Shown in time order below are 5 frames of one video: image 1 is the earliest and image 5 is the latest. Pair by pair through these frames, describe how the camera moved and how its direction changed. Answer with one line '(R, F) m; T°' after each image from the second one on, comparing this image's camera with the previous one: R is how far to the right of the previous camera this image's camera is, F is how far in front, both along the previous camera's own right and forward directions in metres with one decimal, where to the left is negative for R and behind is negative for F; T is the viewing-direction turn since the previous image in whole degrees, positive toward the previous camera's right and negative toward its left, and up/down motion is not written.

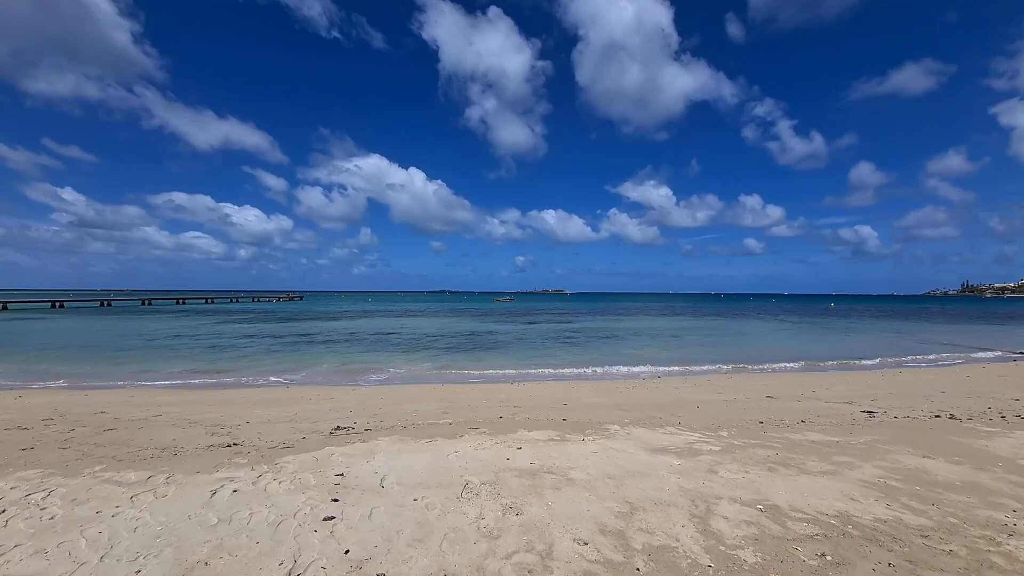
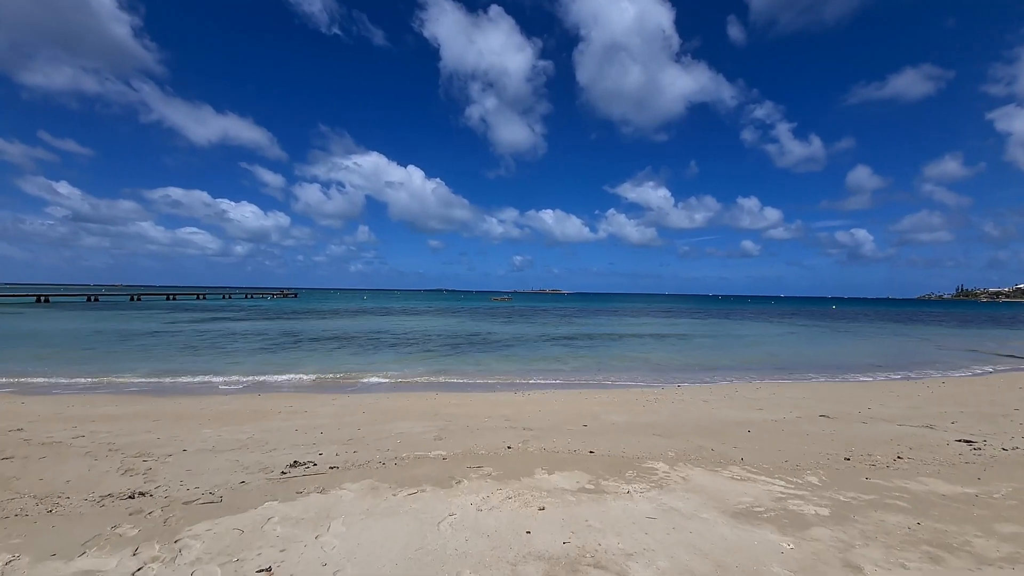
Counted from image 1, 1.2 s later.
(-0.3, +1.9) m; 0°
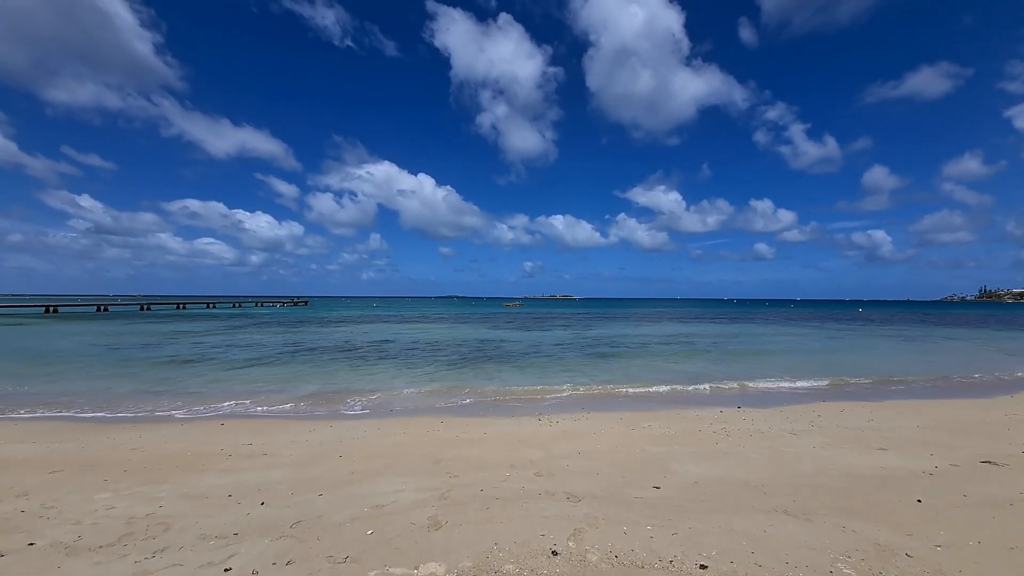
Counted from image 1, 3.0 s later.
(-0.3, +2.7) m; -2°
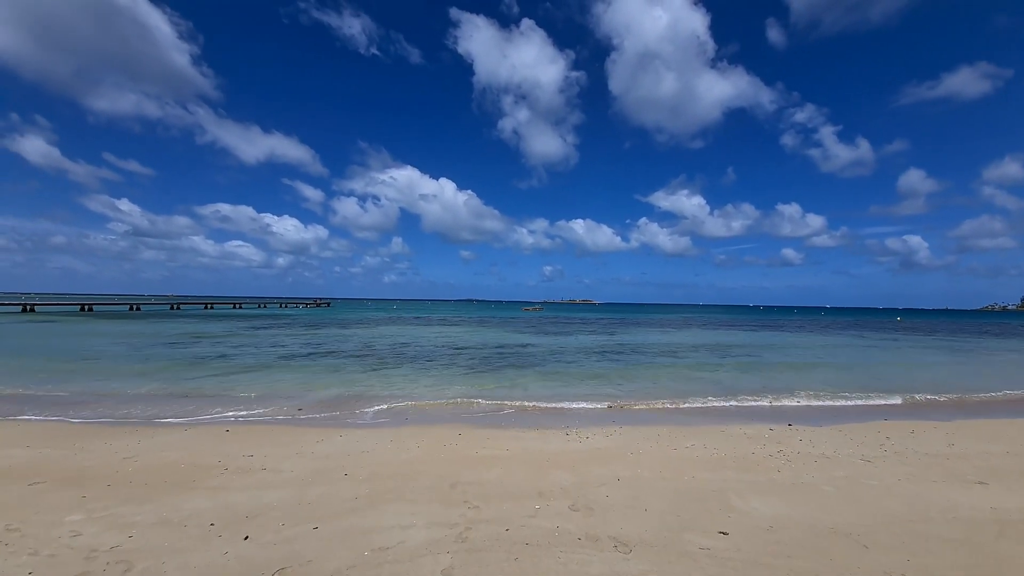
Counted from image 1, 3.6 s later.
(-0.2, +1.0) m; -3°
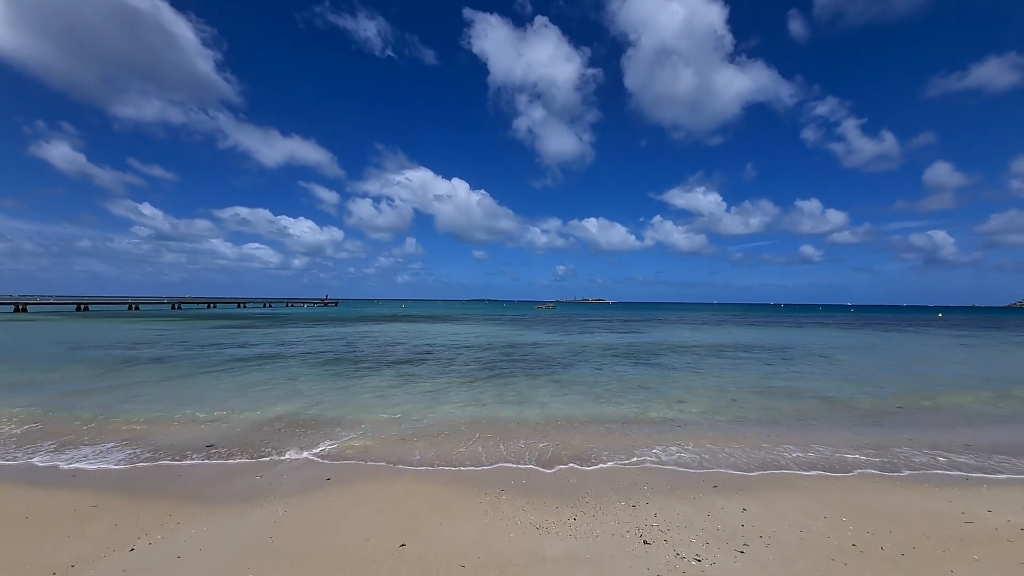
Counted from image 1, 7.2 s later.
(0.0, +5.4) m; -2°
